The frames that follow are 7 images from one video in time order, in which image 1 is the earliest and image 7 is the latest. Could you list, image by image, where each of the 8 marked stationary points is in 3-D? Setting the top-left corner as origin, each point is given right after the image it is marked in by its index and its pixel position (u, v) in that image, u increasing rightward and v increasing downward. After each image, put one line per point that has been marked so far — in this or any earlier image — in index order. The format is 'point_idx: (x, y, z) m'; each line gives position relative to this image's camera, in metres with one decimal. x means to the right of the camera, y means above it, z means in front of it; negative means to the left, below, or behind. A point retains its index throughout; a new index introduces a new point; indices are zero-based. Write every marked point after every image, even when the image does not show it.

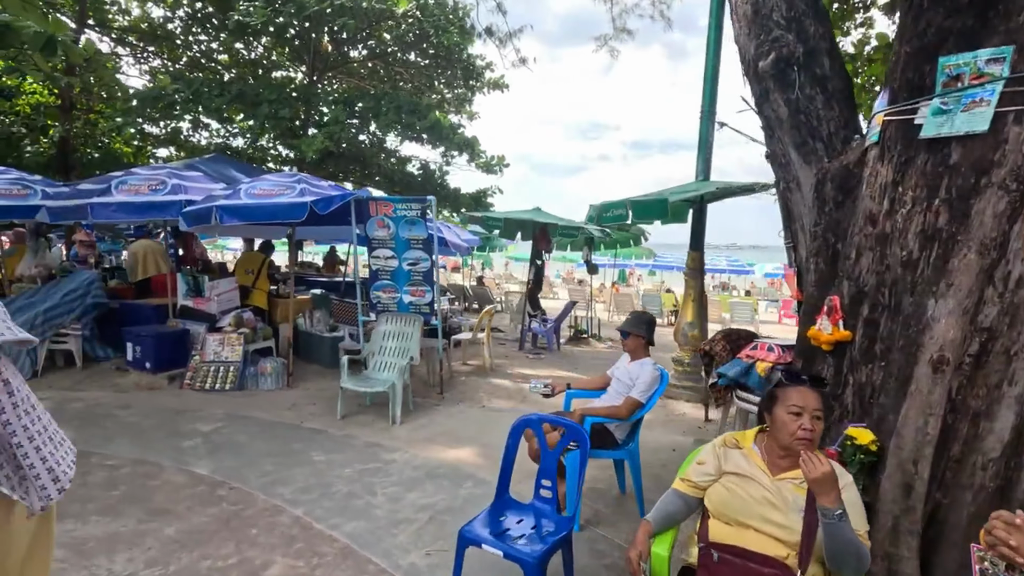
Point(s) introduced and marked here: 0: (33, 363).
0: (-6.8, -1.1, +7.6) m
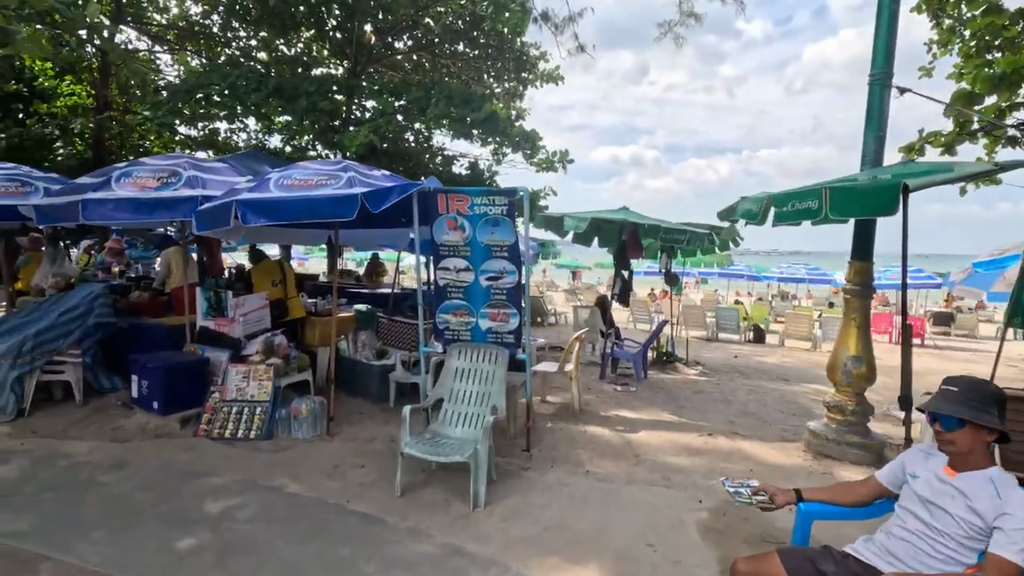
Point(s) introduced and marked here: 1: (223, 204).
0: (-5.6, -1.3, +6.1) m
1: (-2.7, +0.8, +5.0) m
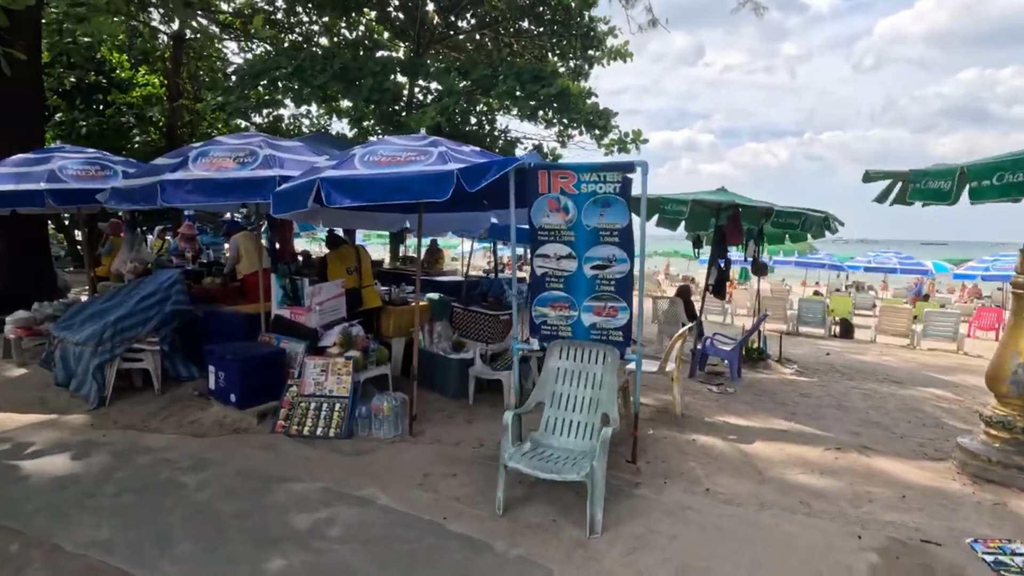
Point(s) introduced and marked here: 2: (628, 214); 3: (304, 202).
0: (-4.6, -1.1, +6.0) m
1: (-1.8, +0.9, +4.6) m
2: (+0.9, +0.6, +4.4) m
3: (-1.8, +0.7, +4.6) m
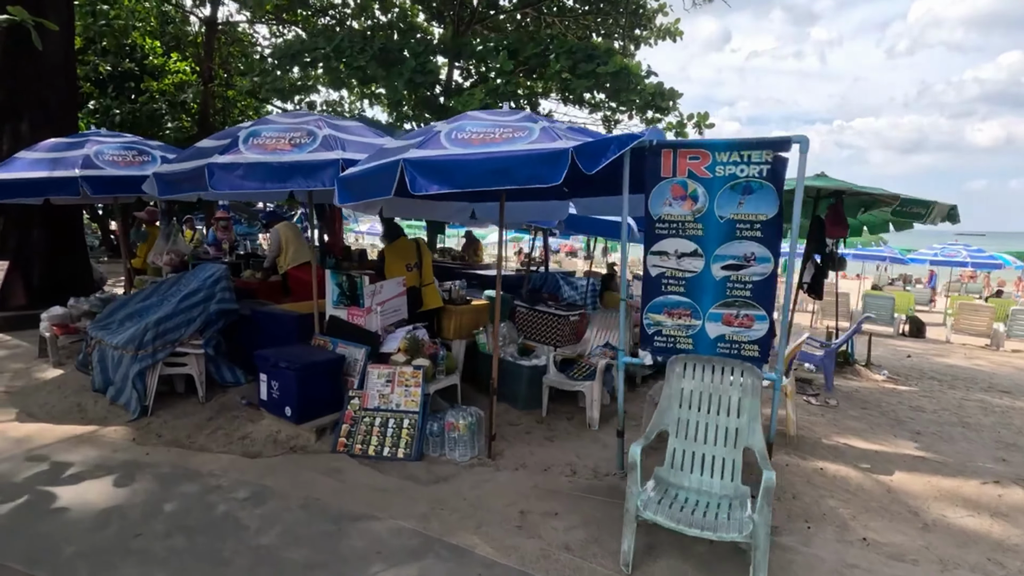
0: (-3.7, -1.1, +5.4) m
1: (-0.9, +0.9, +3.9) m
2: (+1.8, +0.6, +3.6) m
3: (-1.0, +0.7, +3.8) m
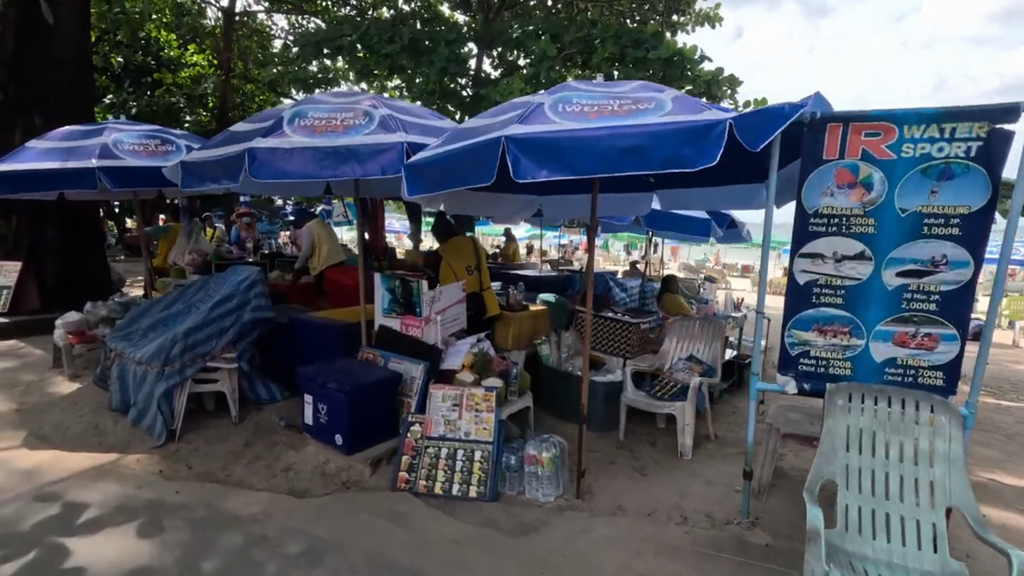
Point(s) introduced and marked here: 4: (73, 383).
0: (-3.0, -1.1, +4.7) m
1: (-0.3, +0.8, +3.1) m
2: (+2.4, +0.5, +2.8) m
3: (-0.3, +0.7, +3.1) m
4: (-5.1, -1.1, +6.2) m
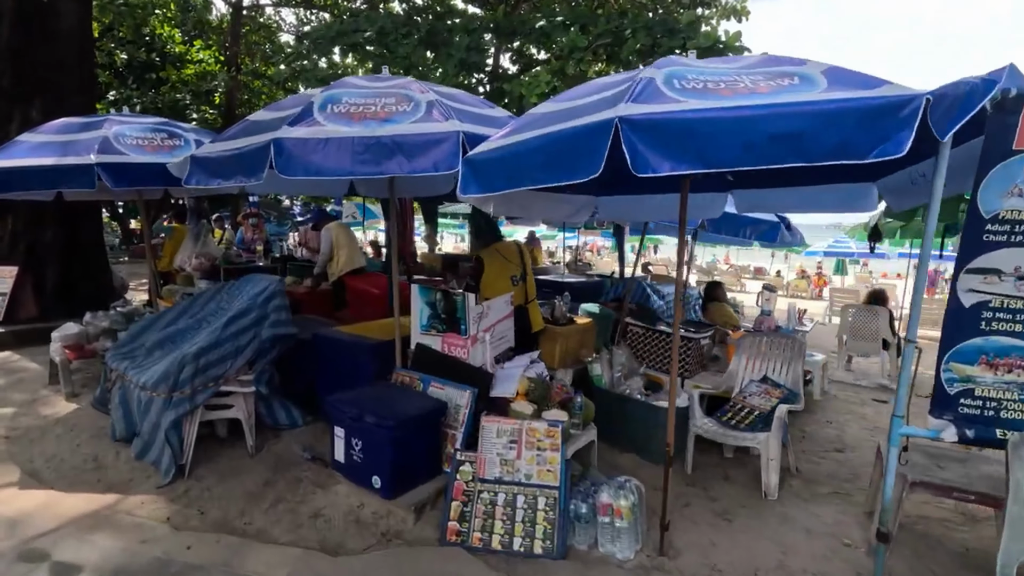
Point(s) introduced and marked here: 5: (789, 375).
0: (-2.5, -1.3, +4.1) m
1: (+0.2, +0.7, +2.5) m
2: (+2.9, +0.4, +2.1) m
3: (+0.2, +0.5, +2.5) m
4: (-4.6, -1.2, +5.6) m
5: (+2.6, -0.8, +5.0) m
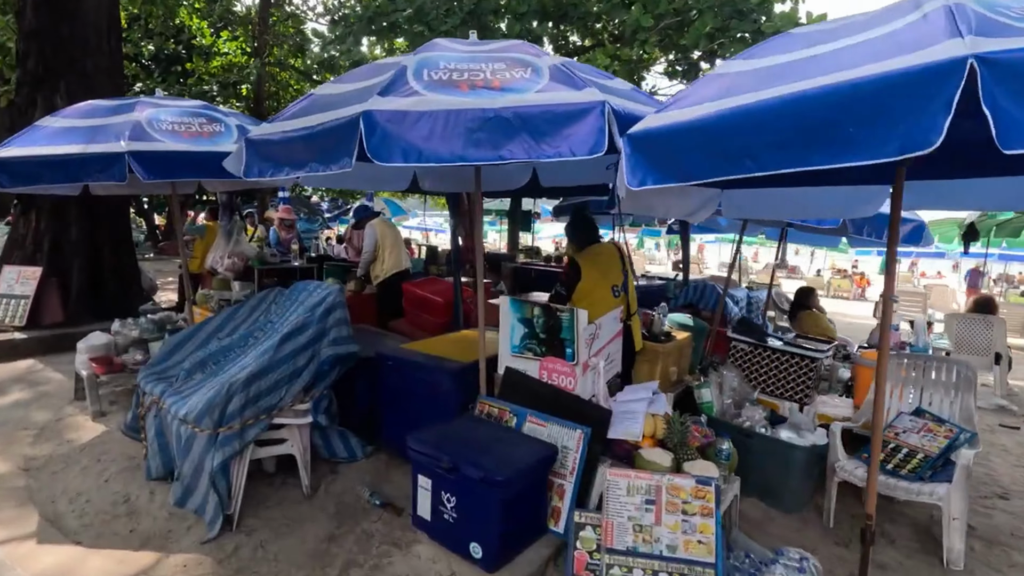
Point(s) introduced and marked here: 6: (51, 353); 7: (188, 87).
0: (-1.8, -1.3, +3.4) m
1: (+0.9, +0.6, +1.7) m
2: (+3.6, +0.3, +1.2) m
3: (+0.9, +0.4, +1.7) m
4: (-3.8, -1.3, +4.9) m
5: (+3.3, -0.9, +4.1) m
6: (-6.0, -0.9, +7.0) m
7: (-8.9, +5.6, +14.8) m
